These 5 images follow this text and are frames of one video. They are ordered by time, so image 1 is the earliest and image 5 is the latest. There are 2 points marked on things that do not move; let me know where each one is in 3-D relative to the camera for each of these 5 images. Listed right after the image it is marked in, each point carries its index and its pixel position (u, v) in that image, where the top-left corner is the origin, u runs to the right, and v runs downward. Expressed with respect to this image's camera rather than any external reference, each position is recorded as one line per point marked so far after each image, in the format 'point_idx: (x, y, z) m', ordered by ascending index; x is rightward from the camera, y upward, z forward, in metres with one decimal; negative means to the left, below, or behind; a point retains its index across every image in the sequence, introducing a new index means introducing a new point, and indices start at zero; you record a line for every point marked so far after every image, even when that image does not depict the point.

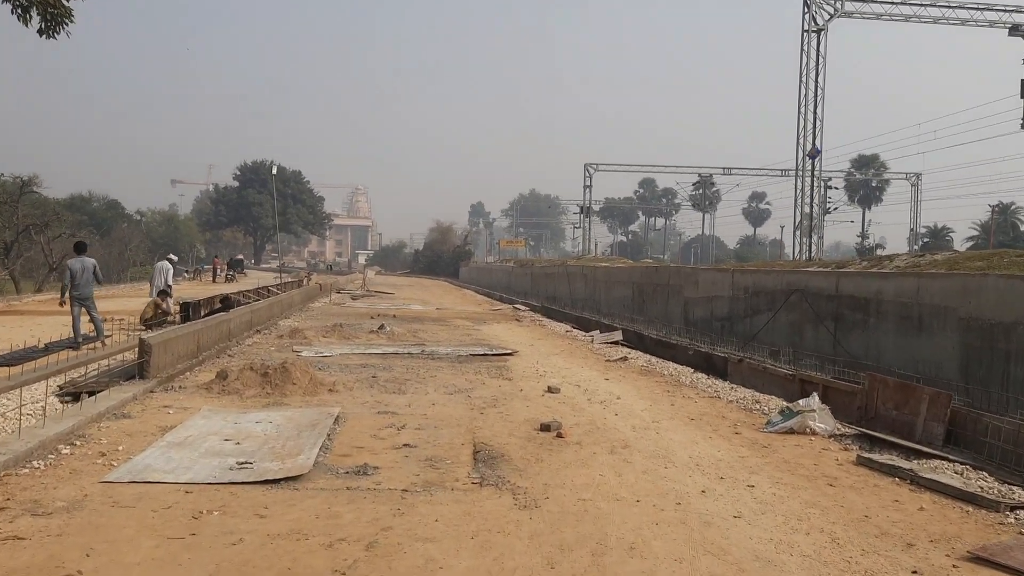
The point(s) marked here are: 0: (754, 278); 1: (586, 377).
0: (+5.8, +0.3, +19.3) m
1: (+1.2, -1.4, +12.9) m
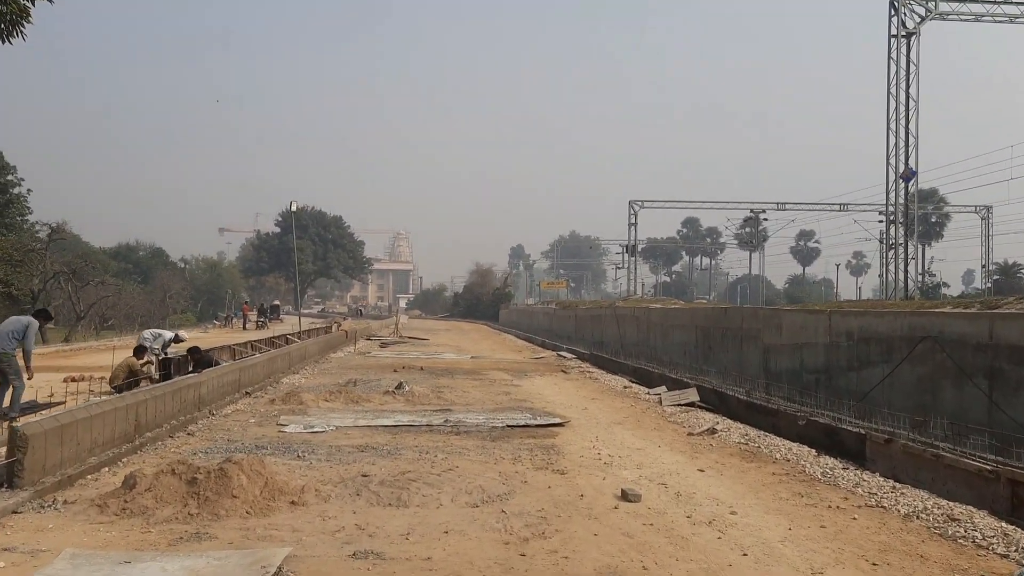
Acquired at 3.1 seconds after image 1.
0: (+6.8, -0.7, +15.4) m
1: (+1.8, -2.1, +9.1) m
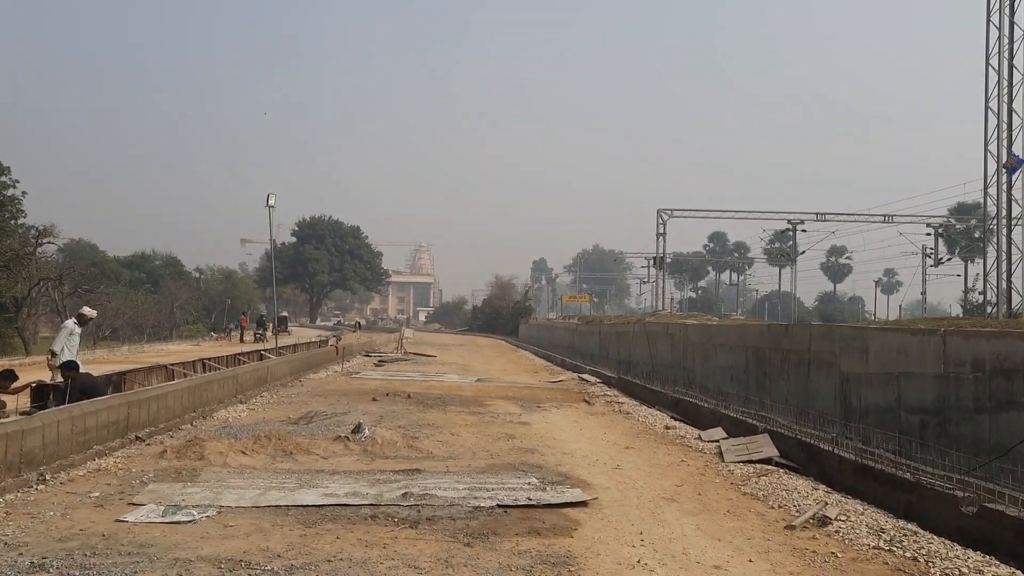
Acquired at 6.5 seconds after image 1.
0: (+6.8, -0.8, +11.0) m
1: (+1.7, -2.0, +4.8) m
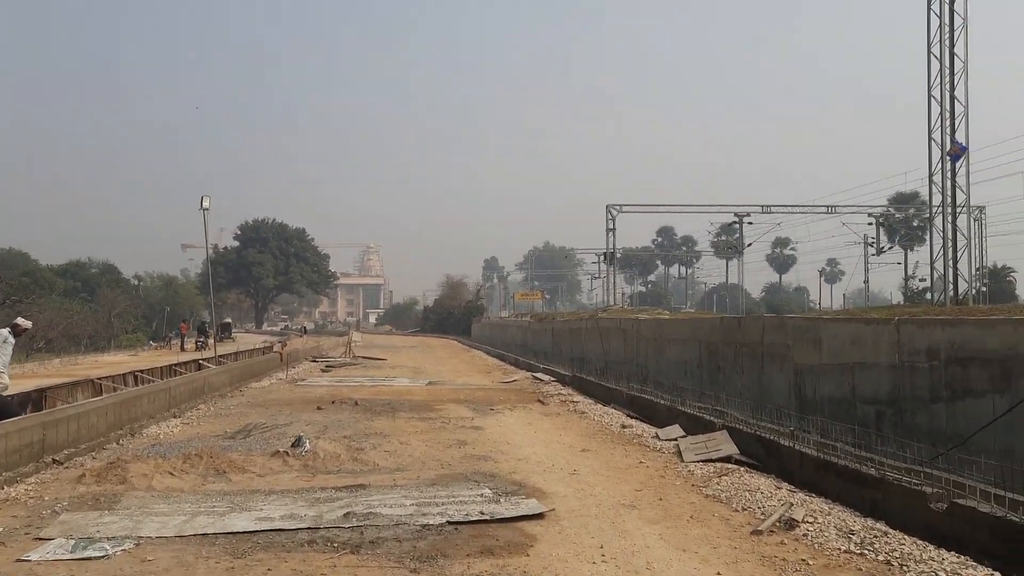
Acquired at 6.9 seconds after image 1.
0: (+6.1, -0.6, +10.8) m
1: (+1.4, -2.0, +4.4) m
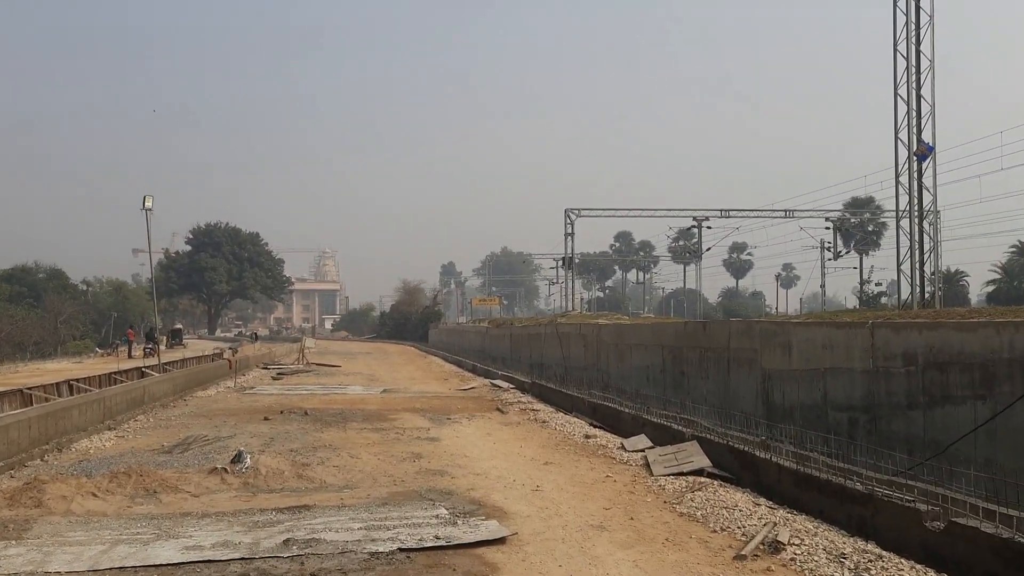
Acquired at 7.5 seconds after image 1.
0: (+5.6, -0.7, +10.4) m
1: (+1.2, -2.0, +3.8) m
